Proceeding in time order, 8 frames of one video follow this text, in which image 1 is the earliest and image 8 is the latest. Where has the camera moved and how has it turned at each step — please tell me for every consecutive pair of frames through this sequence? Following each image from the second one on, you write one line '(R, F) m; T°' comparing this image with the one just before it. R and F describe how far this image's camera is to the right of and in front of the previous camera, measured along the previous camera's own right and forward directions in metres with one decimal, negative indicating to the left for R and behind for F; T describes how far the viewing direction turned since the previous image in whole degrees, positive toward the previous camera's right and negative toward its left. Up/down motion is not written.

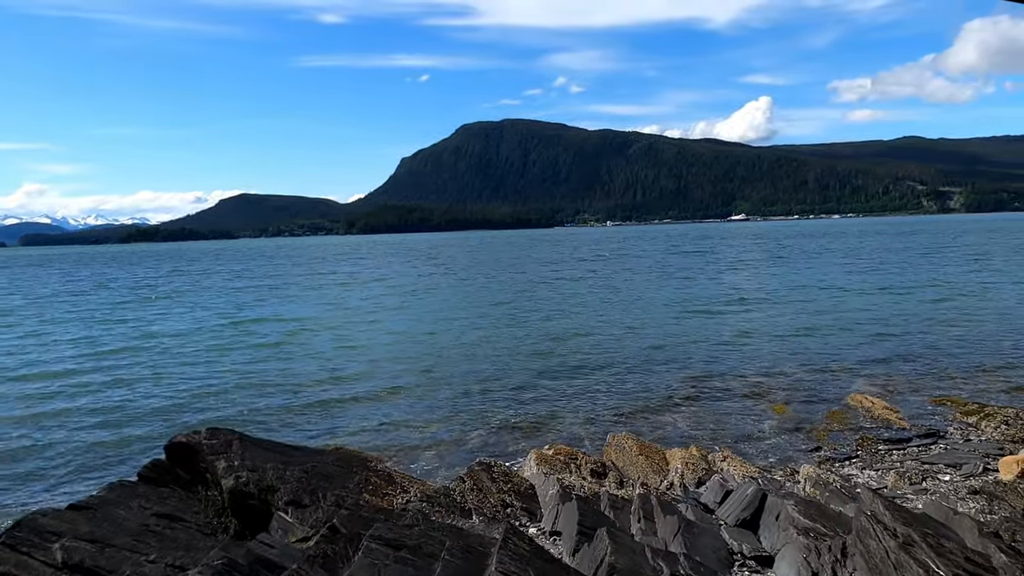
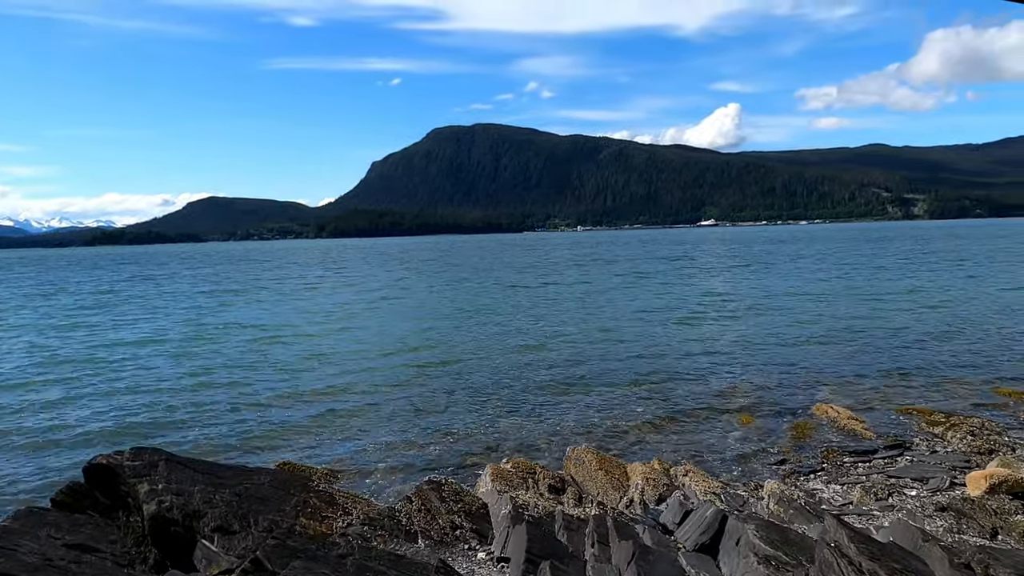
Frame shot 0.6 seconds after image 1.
(+0.2, +0.5) m; +2°
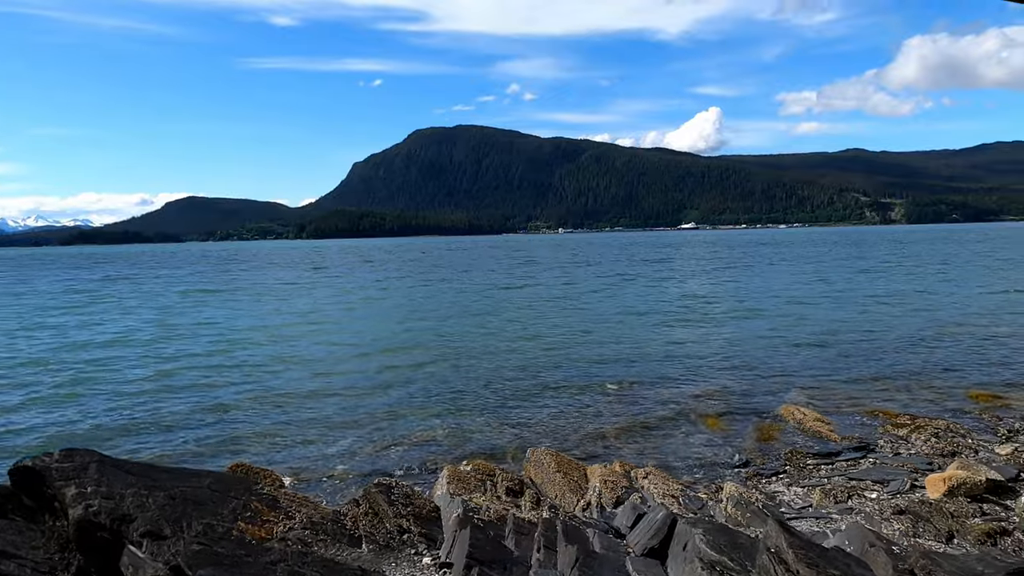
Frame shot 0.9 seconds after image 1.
(+0.3, +0.2) m; +1°
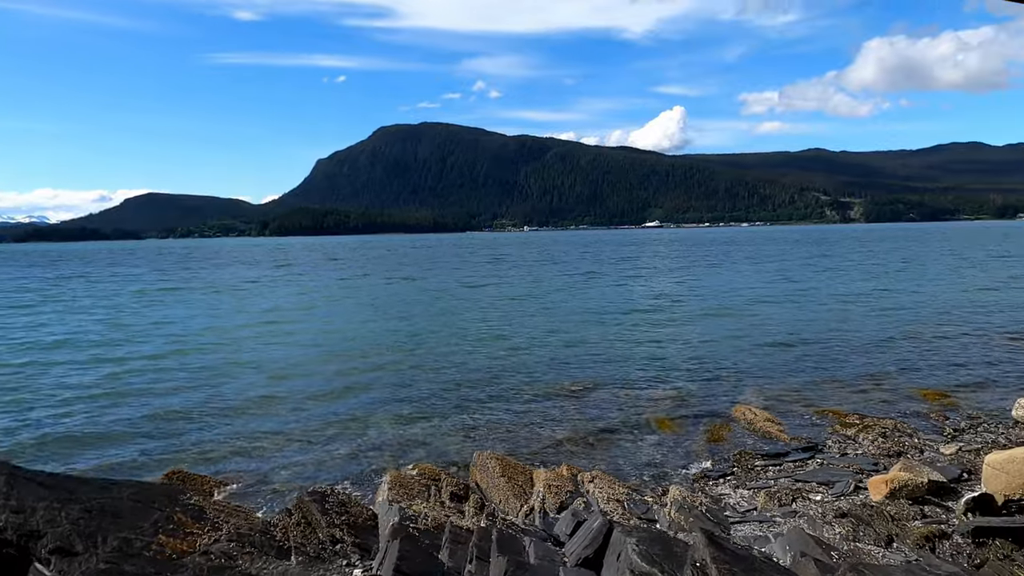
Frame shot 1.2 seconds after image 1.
(+0.3, +0.2) m; +2°
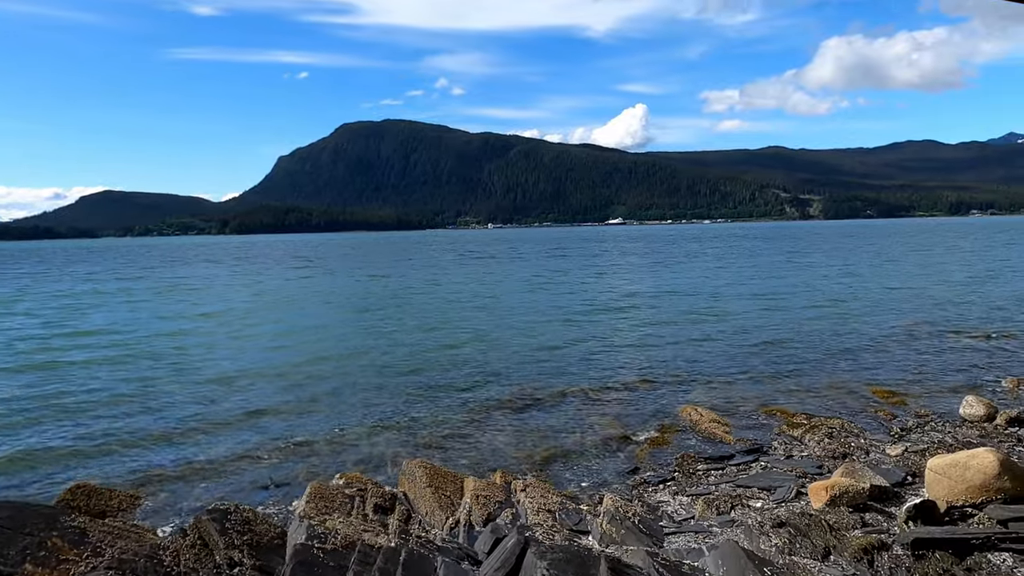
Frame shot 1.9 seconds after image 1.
(+0.5, +0.6) m; +2°
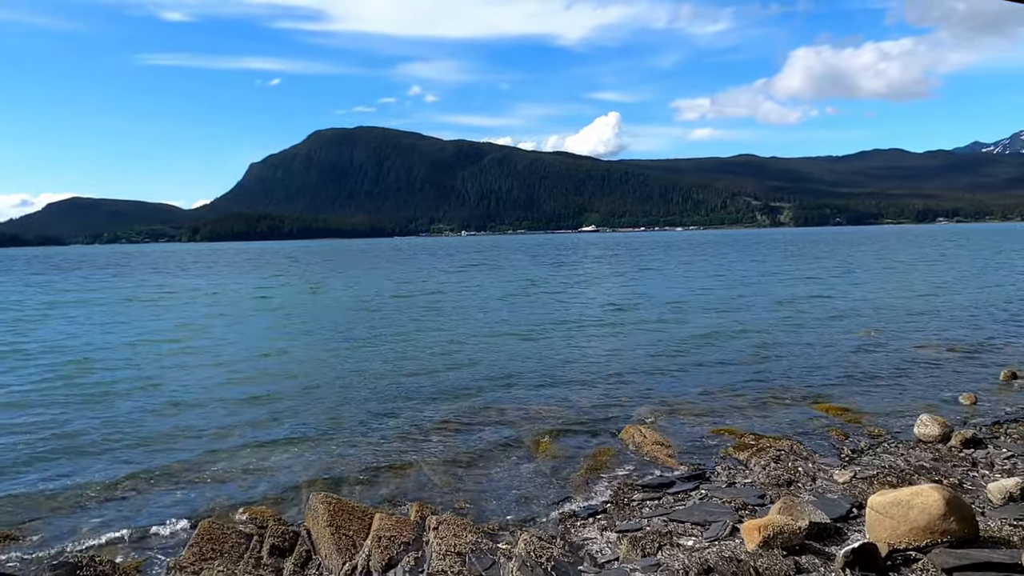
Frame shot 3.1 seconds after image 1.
(+0.7, +0.9) m; +2°
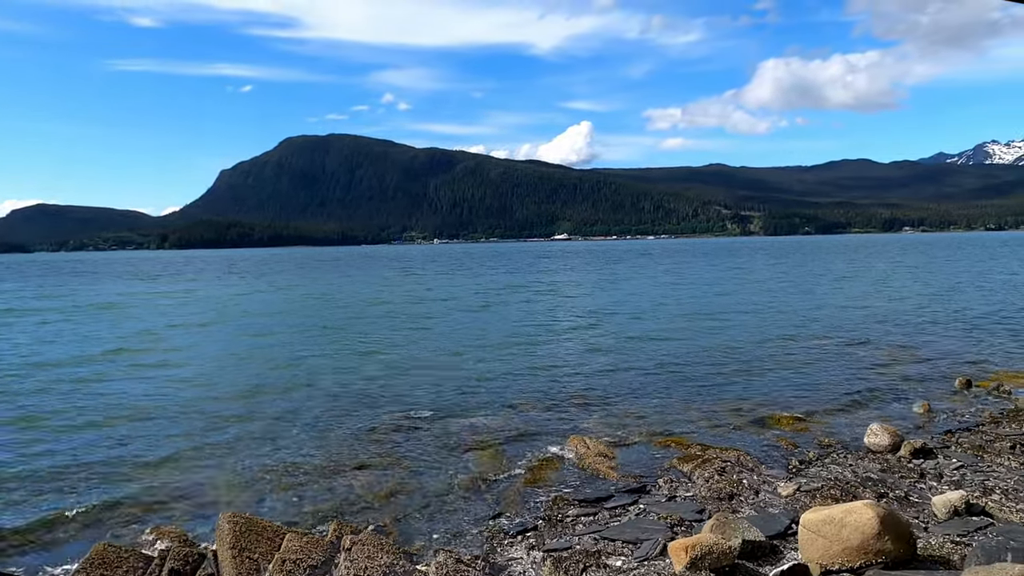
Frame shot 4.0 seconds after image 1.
(+0.6, +0.6) m; +2°
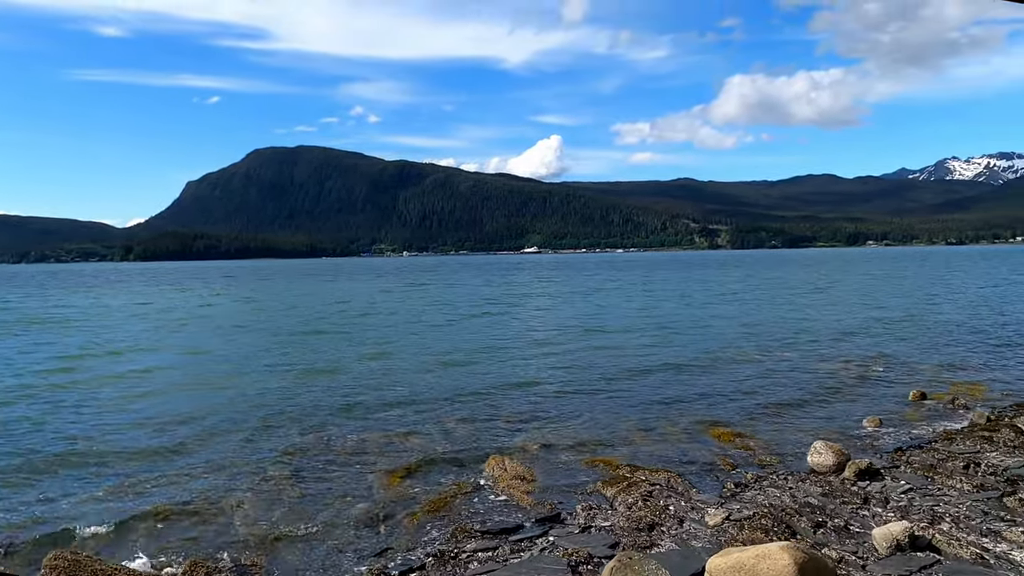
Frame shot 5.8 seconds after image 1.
(+0.9, +1.3) m; +2°
